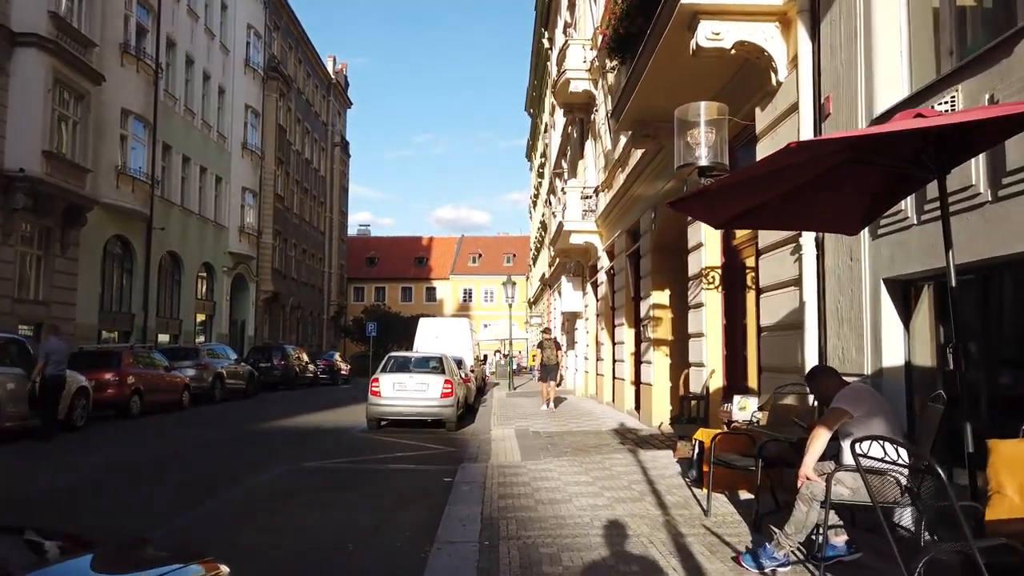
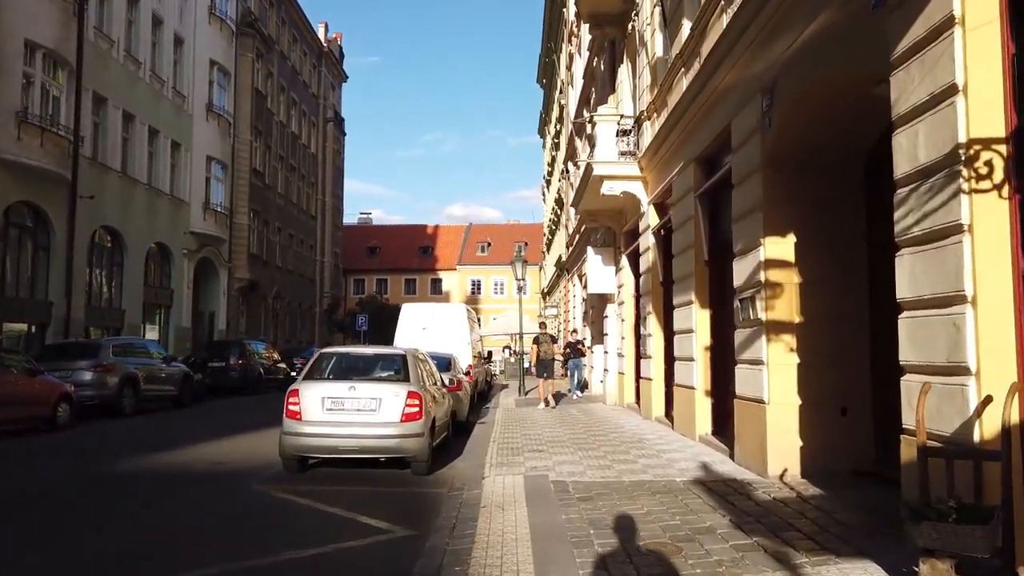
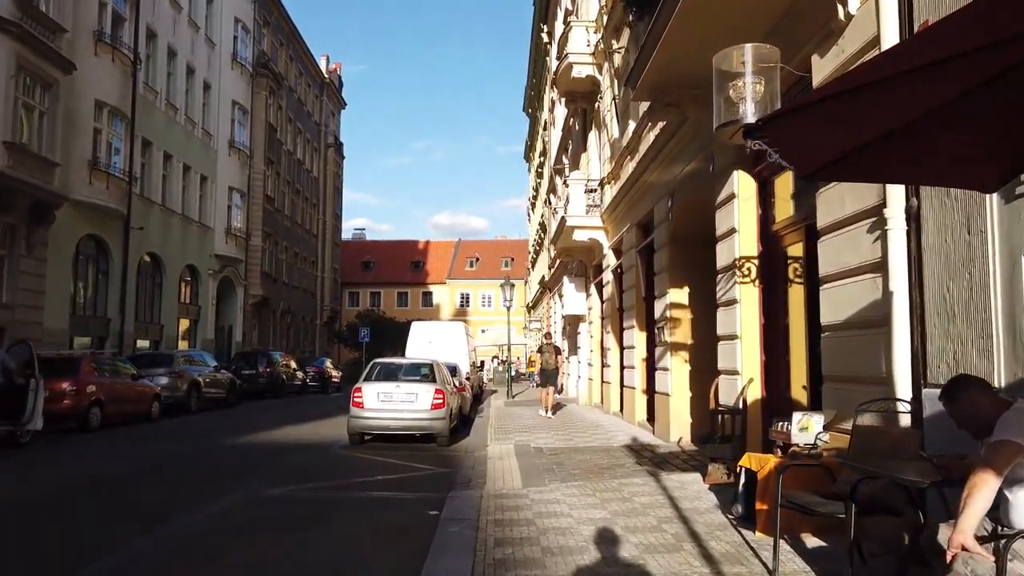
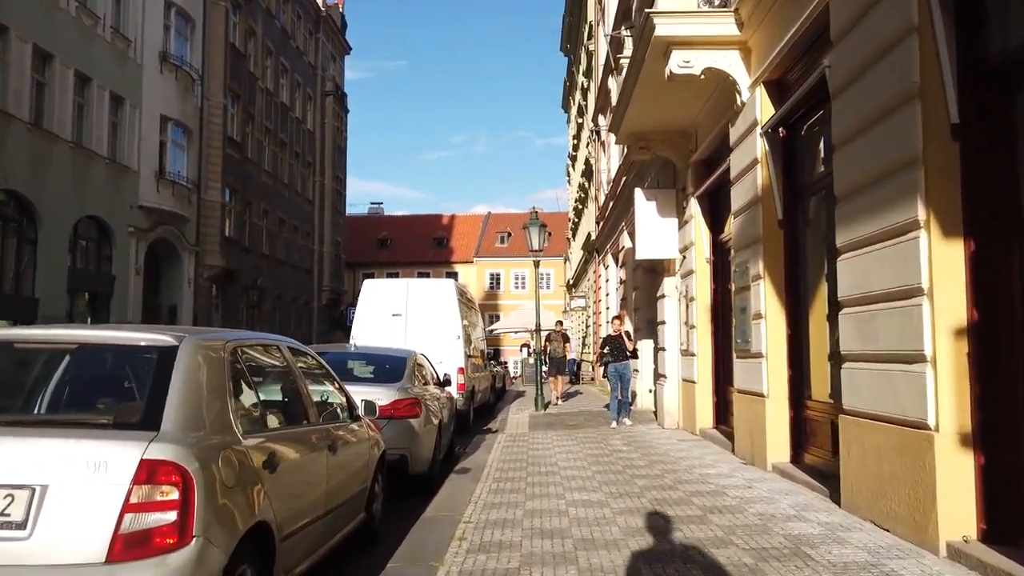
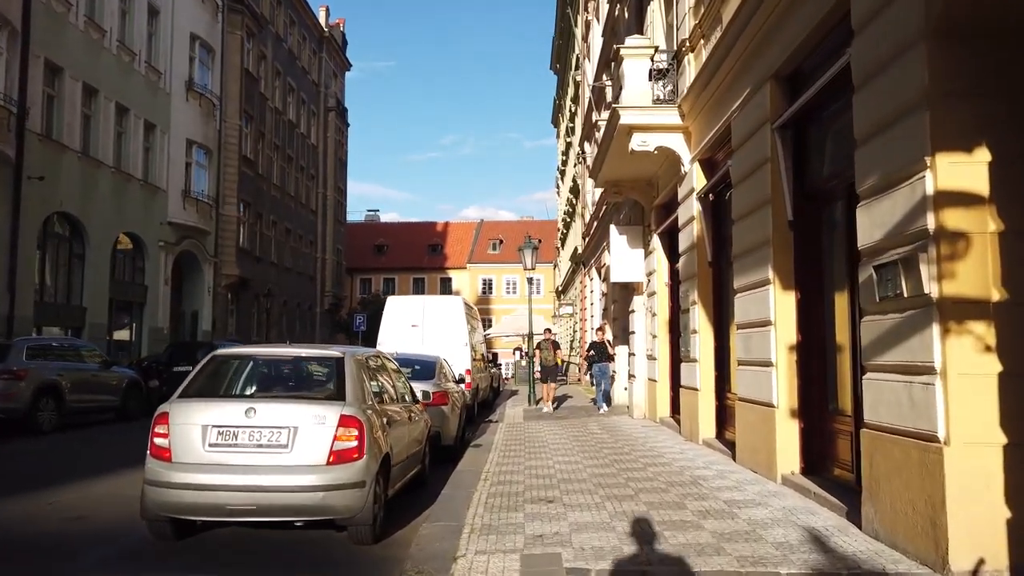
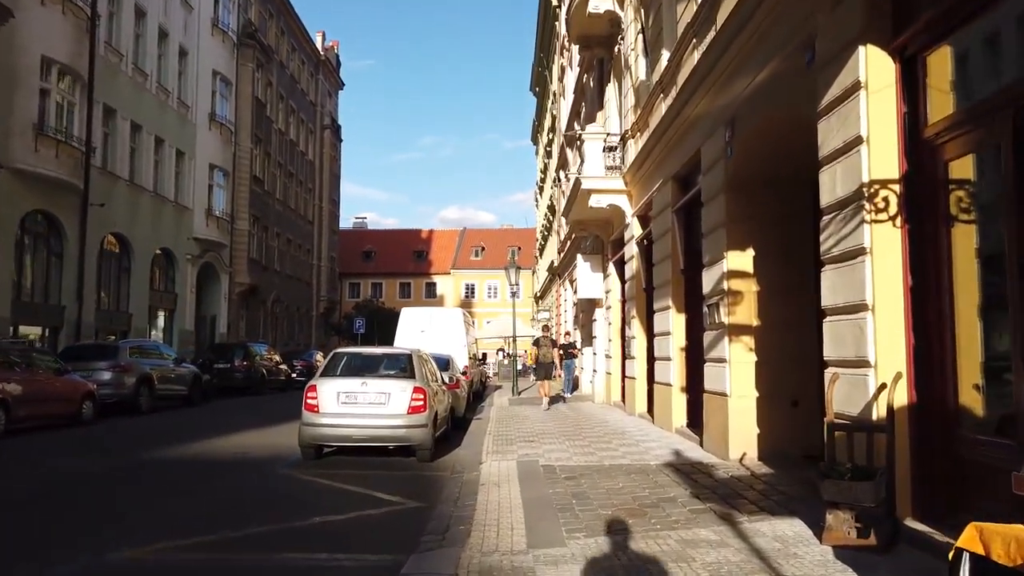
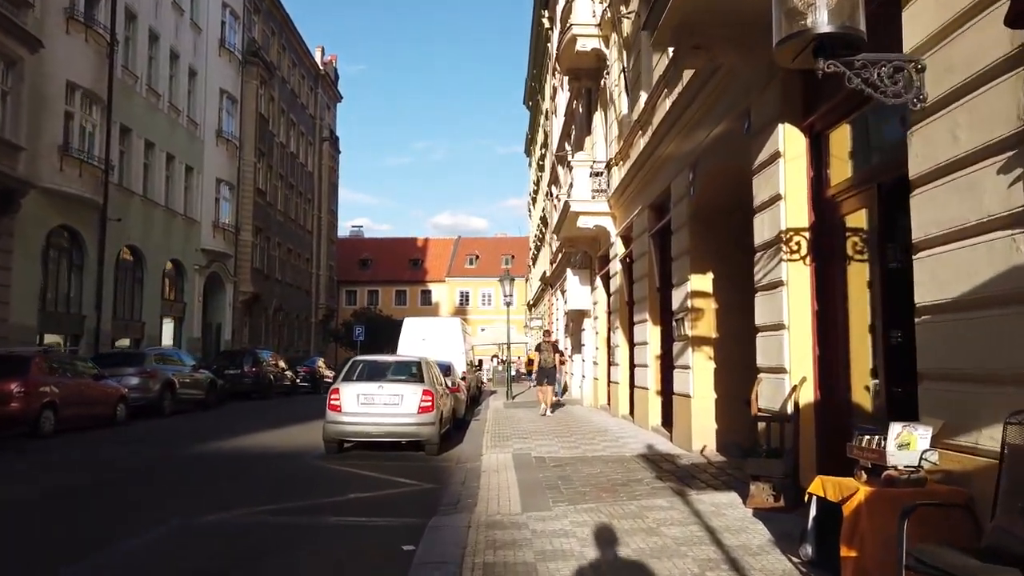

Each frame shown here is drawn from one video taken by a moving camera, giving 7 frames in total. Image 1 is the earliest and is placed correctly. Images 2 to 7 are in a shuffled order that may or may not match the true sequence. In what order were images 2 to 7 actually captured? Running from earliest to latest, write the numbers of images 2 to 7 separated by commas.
3, 7, 6, 2, 5, 4
